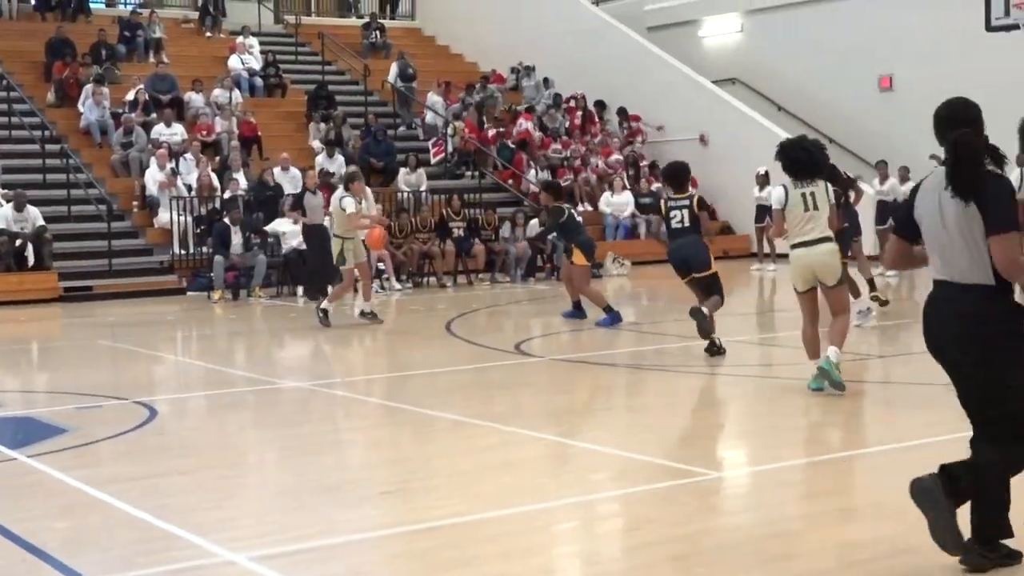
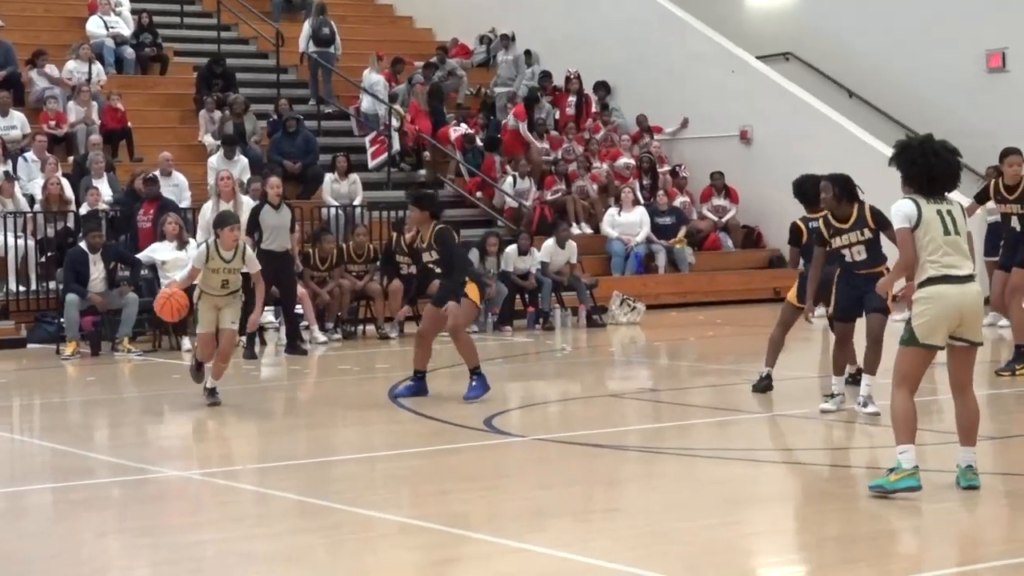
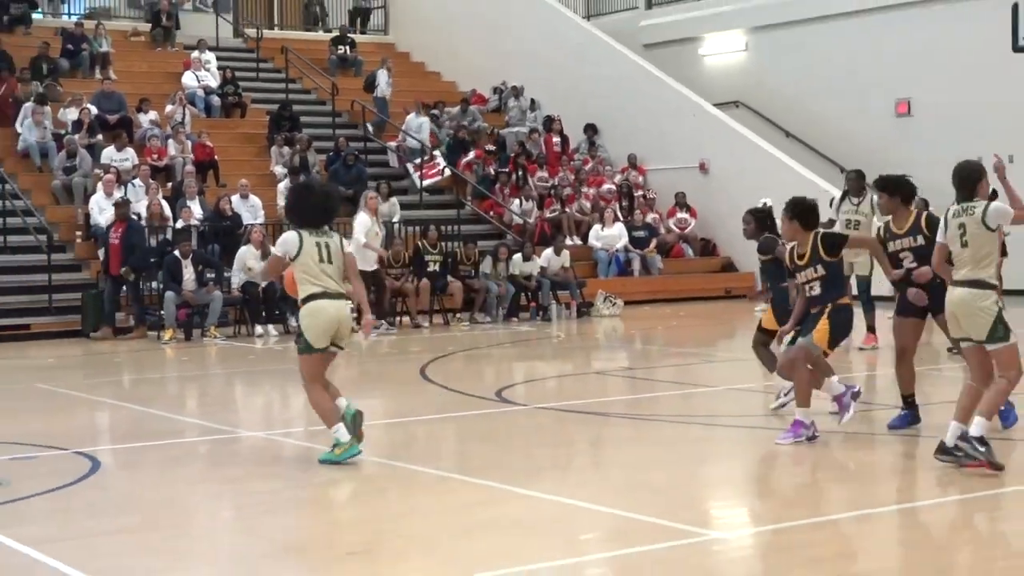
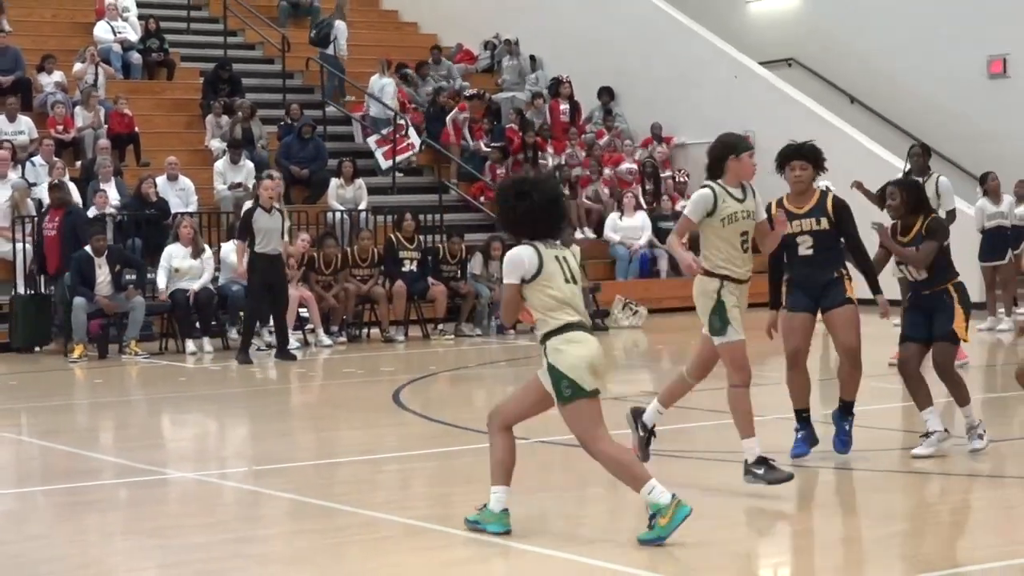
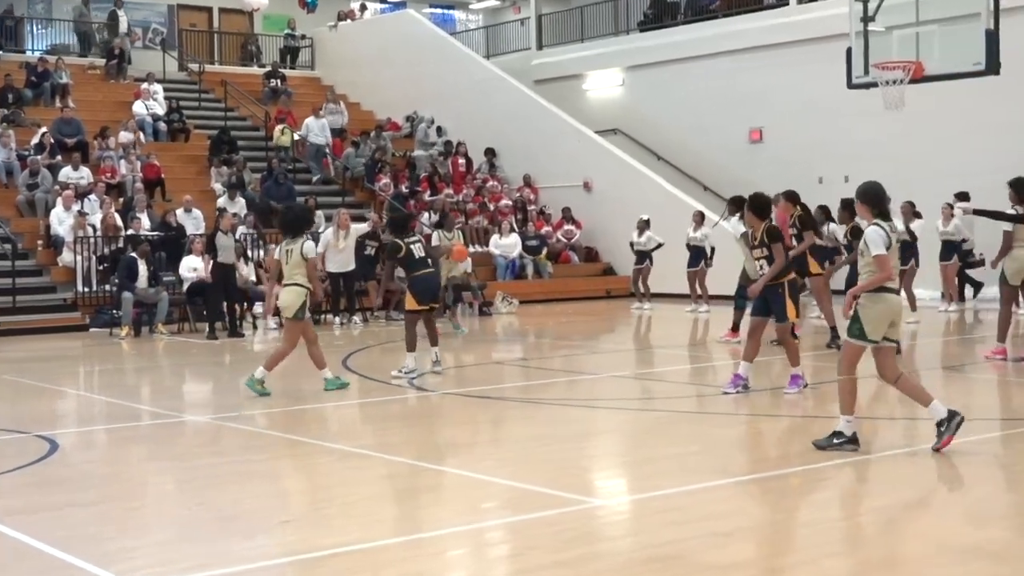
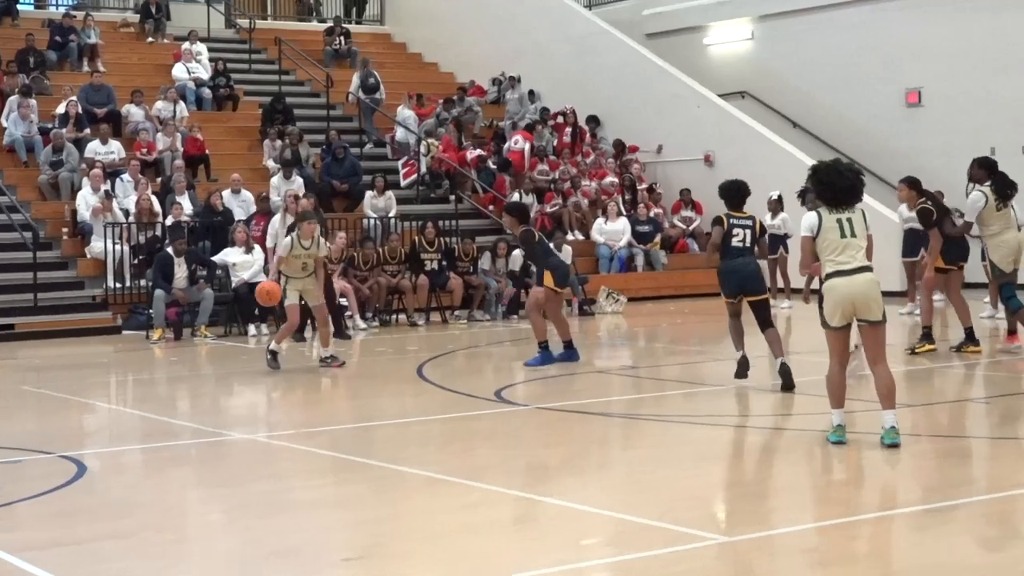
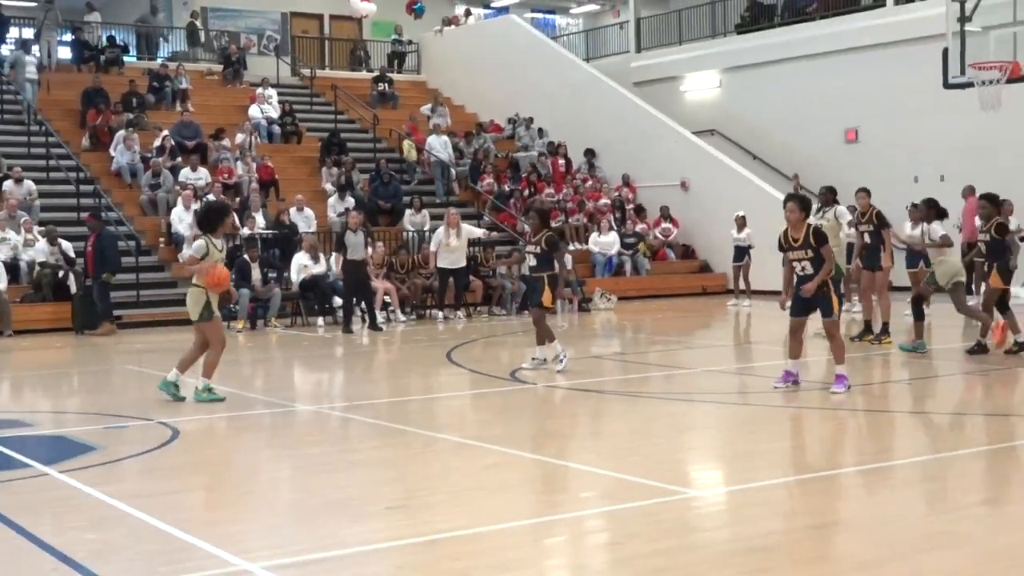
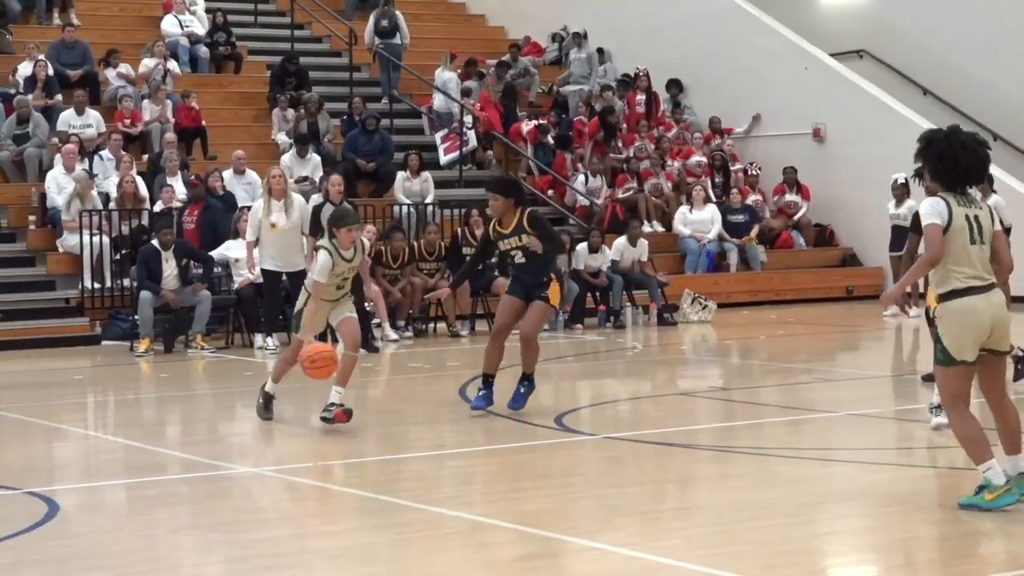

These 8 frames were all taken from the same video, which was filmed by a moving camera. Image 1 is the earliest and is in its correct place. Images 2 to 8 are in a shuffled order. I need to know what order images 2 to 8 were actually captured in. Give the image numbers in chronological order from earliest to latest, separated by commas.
6, 2, 8, 4, 3, 7, 5
